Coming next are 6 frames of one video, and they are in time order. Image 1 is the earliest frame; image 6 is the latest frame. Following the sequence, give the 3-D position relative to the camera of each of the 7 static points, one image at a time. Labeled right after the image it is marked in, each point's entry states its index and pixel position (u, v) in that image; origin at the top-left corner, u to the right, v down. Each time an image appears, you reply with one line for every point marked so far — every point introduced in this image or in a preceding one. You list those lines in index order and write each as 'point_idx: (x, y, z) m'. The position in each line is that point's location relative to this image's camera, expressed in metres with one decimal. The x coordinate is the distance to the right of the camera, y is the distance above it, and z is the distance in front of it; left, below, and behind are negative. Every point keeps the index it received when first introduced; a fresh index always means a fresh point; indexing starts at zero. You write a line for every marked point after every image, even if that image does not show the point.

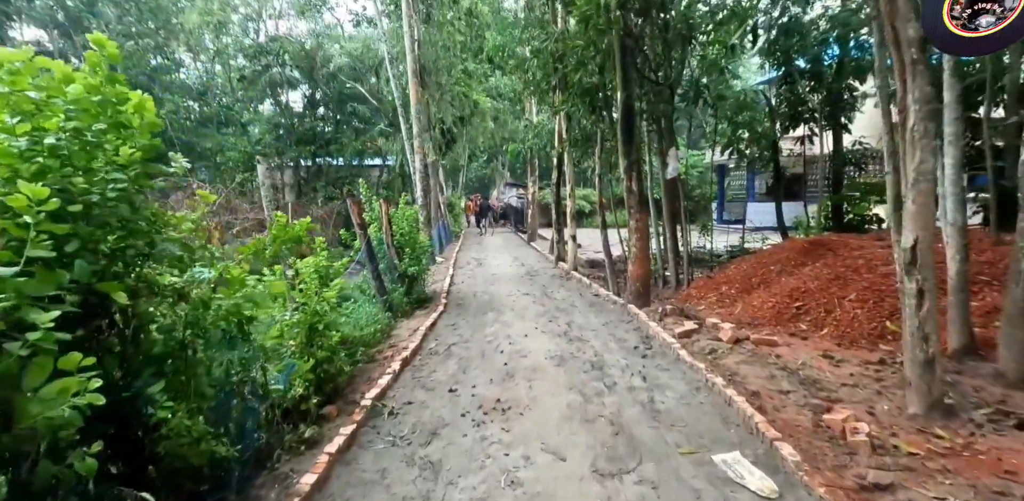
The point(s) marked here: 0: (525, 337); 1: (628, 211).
0: (+0.2, -1.1, +6.1) m
1: (+1.8, +0.6, +7.7) m
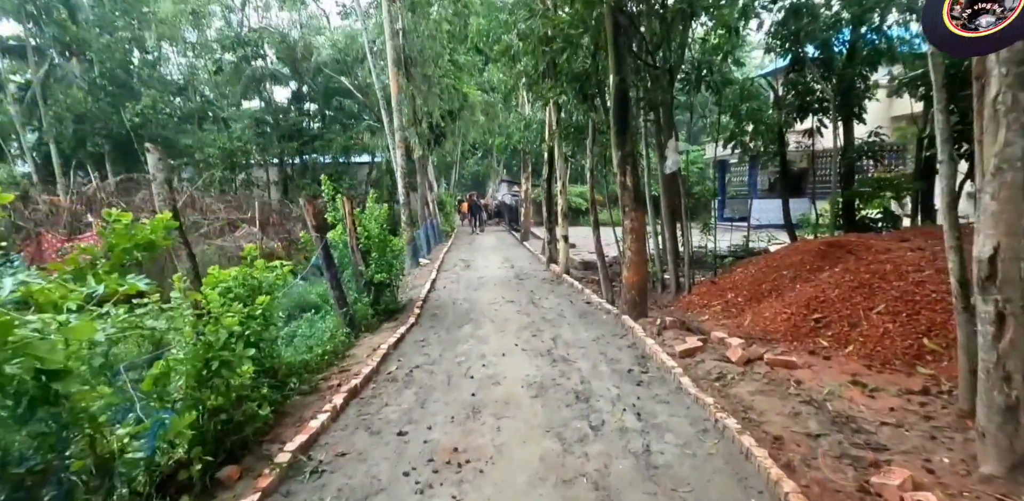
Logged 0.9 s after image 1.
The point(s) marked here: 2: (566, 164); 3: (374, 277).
0: (-0.1, -1.1, +5.3) m
1: (+1.5, +0.6, +6.9) m
2: (+1.2, +1.9, +11.1) m
3: (-1.9, -0.4, +6.8) m
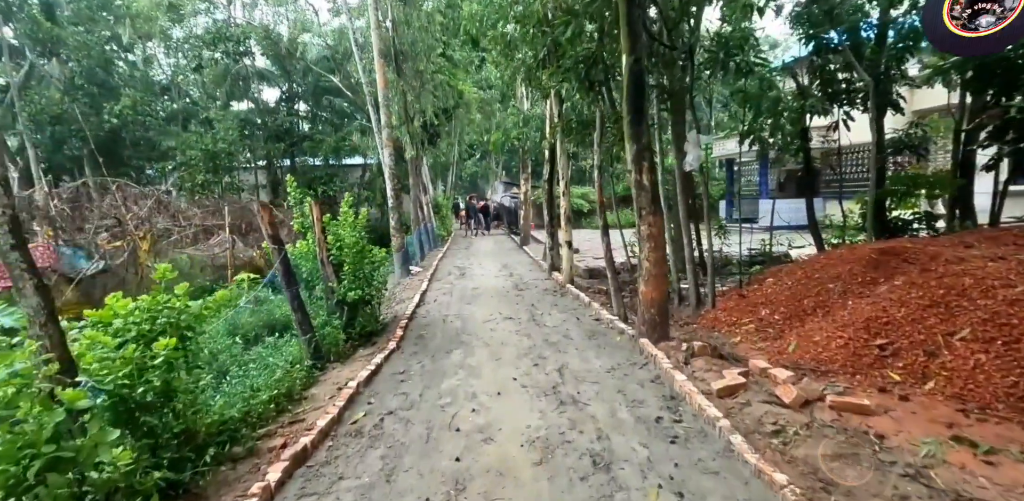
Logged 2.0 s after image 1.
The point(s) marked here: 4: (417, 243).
0: (-0.1, -1.2, +4.3) m
1: (+1.5, +0.4, +5.9) m
2: (+1.1, +1.8, +10.1) m
3: (-1.9, -0.5, +5.8) m
4: (-2.9, +0.2, +15.4) m
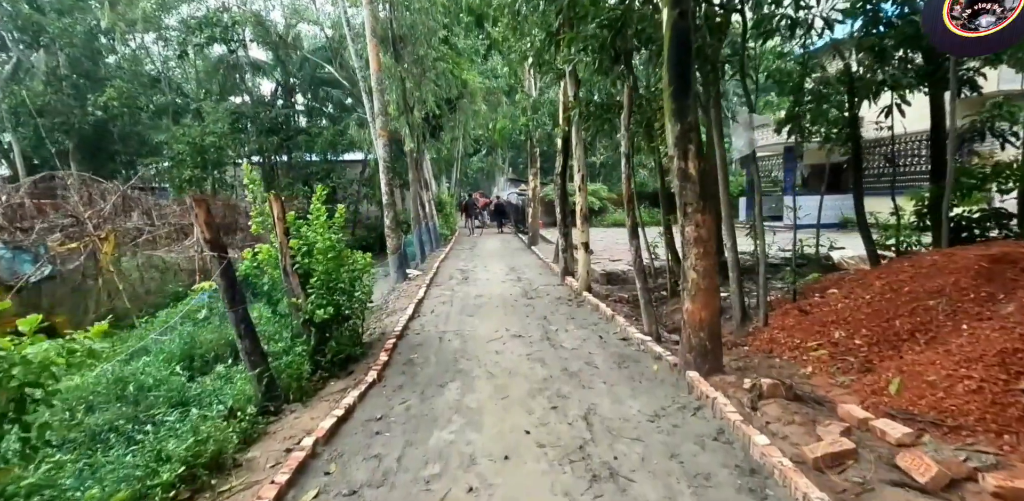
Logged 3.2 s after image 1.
0: (-0.1, -1.3, +3.1) m
1: (+1.6, +0.4, +4.7) m
2: (+1.3, +1.7, +8.9) m
3: (-1.8, -0.6, +4.7) m
4: (-2.7, +0.2, +14.2) m
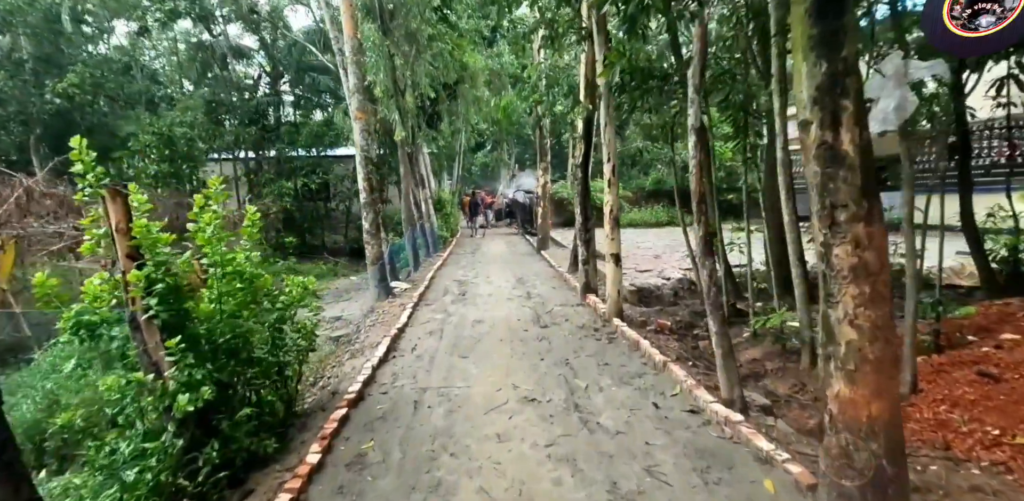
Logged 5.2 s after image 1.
0: (0.0, -1.5, +1.1) m
1: (+1.6, +0.2, +2.7) m
2: (+1.4, +1.5, +6.8) m
3: (-1.8, -0.8, +2.7) m
4: (-2.5, +0.1, +12.2) m
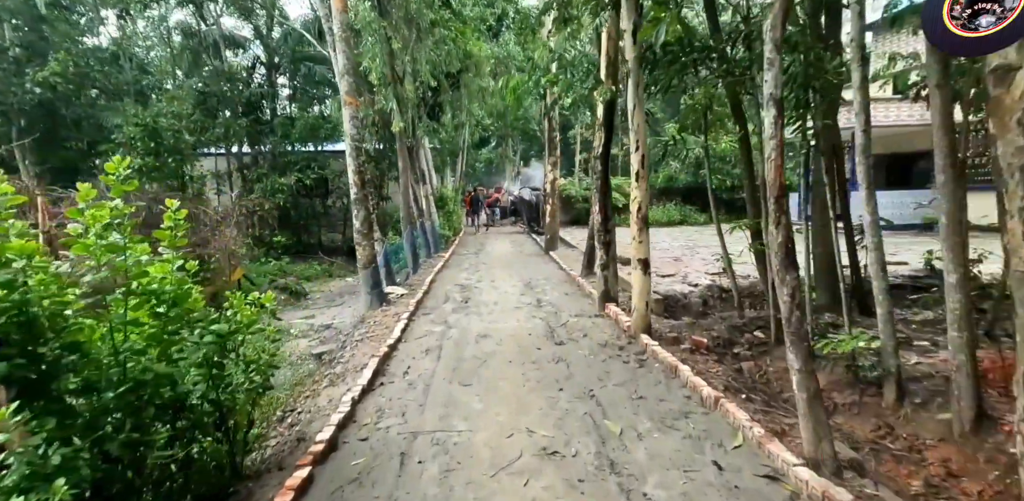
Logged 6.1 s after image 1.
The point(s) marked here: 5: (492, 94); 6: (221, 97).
0: (+0.1, -1.6, +0.2) m
1: (+1.7, +0.1, +1.7) m
2: (+1.5, +1.5, +5.9) m
3: (-1.7, -0.8, +1.8) m
4: (-2.3, 0.0, +11.3) m
5: (-0.6, +5.1, +16.1) m
6: (-9.8, +5.2, +17.1) m
